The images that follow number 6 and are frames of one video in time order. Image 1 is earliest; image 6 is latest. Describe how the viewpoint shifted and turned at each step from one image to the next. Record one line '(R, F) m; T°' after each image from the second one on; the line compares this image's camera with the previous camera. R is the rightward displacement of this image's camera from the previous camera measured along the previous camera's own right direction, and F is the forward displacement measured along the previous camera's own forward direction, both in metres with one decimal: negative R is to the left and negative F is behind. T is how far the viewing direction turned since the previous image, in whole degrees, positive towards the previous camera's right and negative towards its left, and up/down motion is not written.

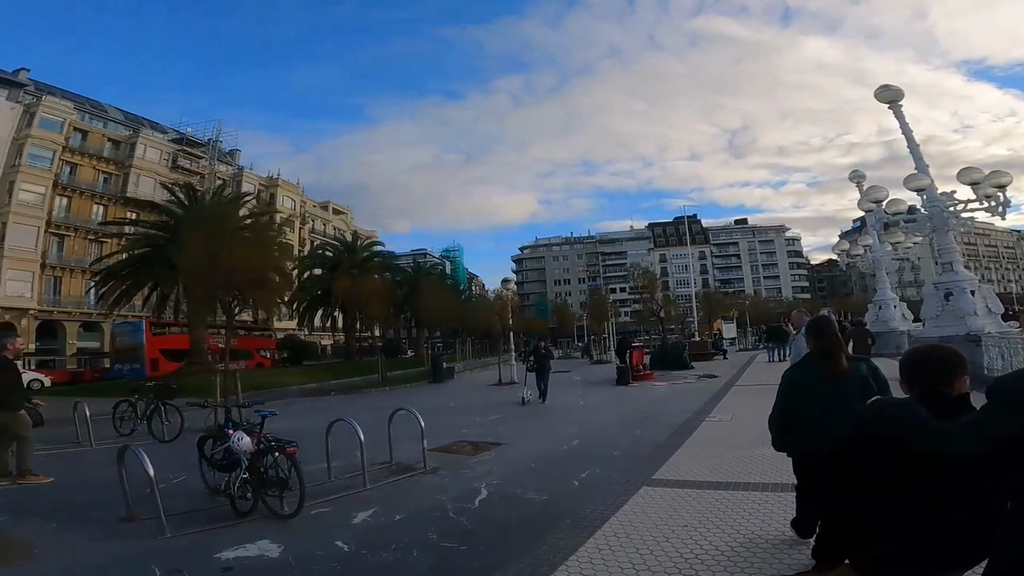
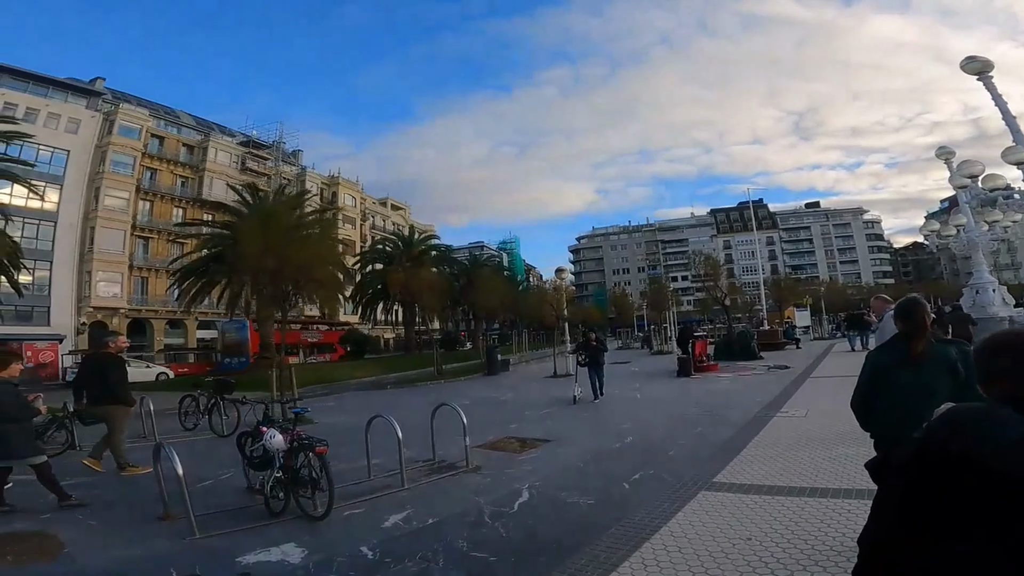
(+0.2, +0.4) m; -6°
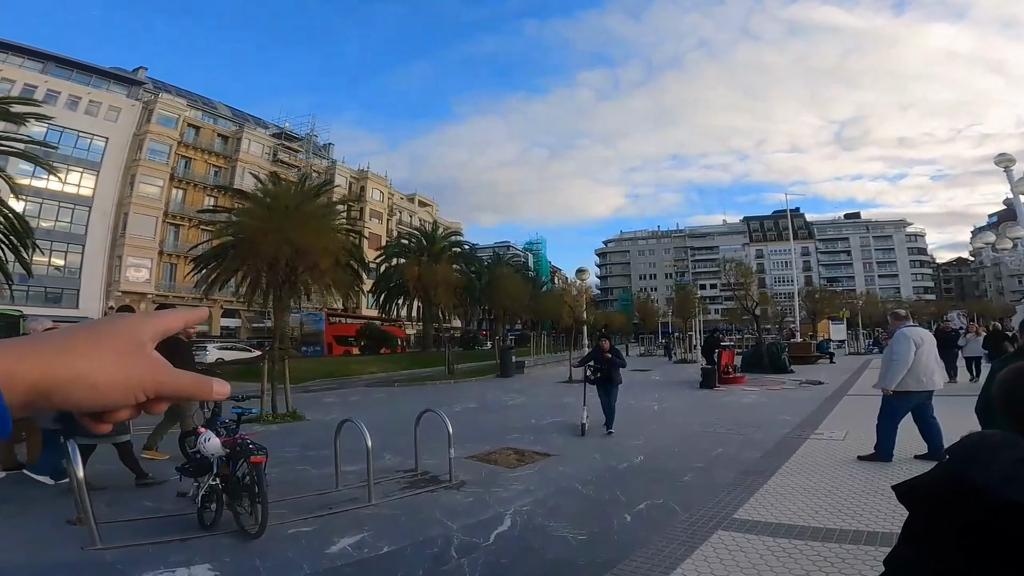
(+0.3, +0.9) m; -3°
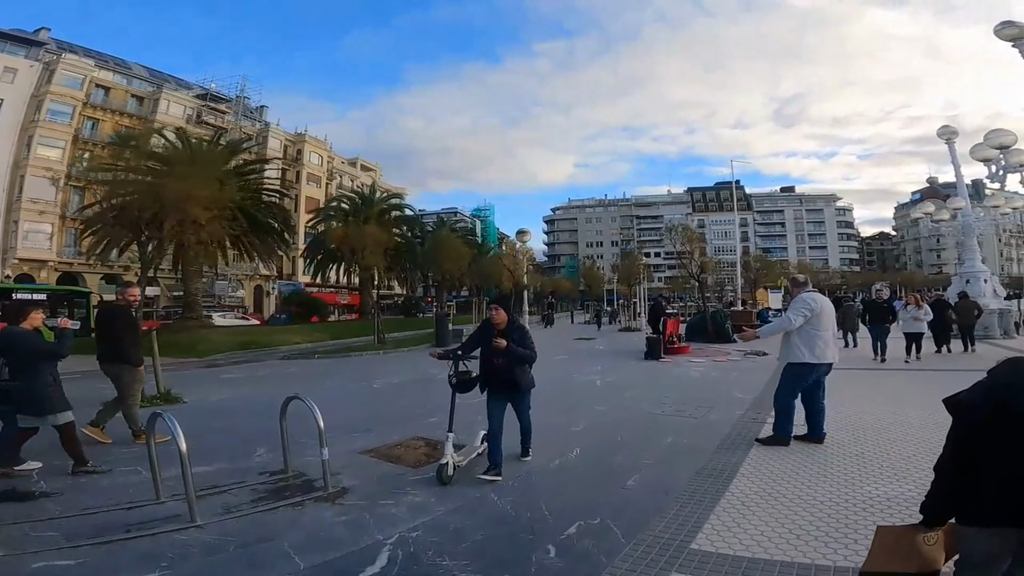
(+0.4, +1.5) m; +5°
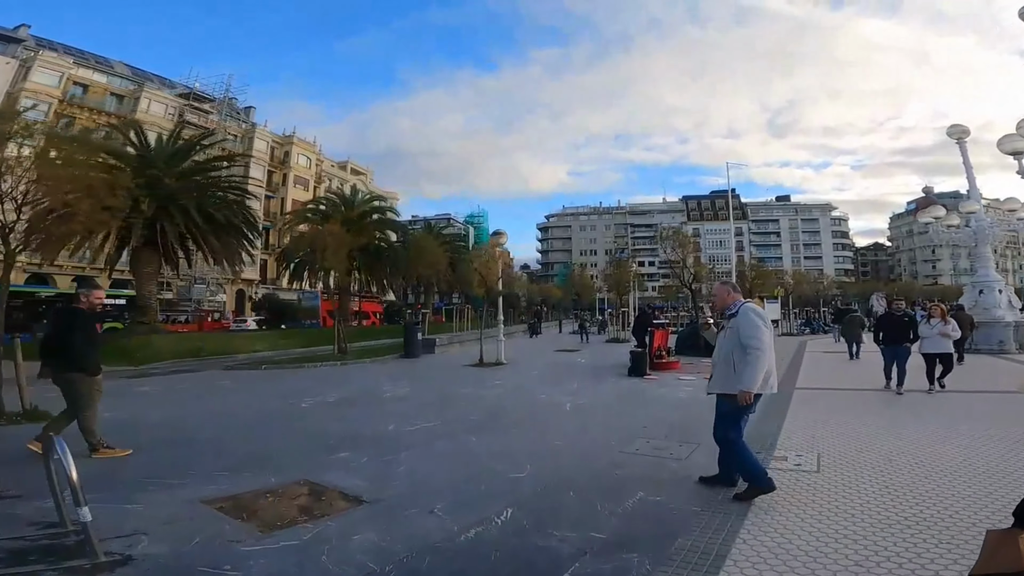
(+0.7, +1.6) m; 0°
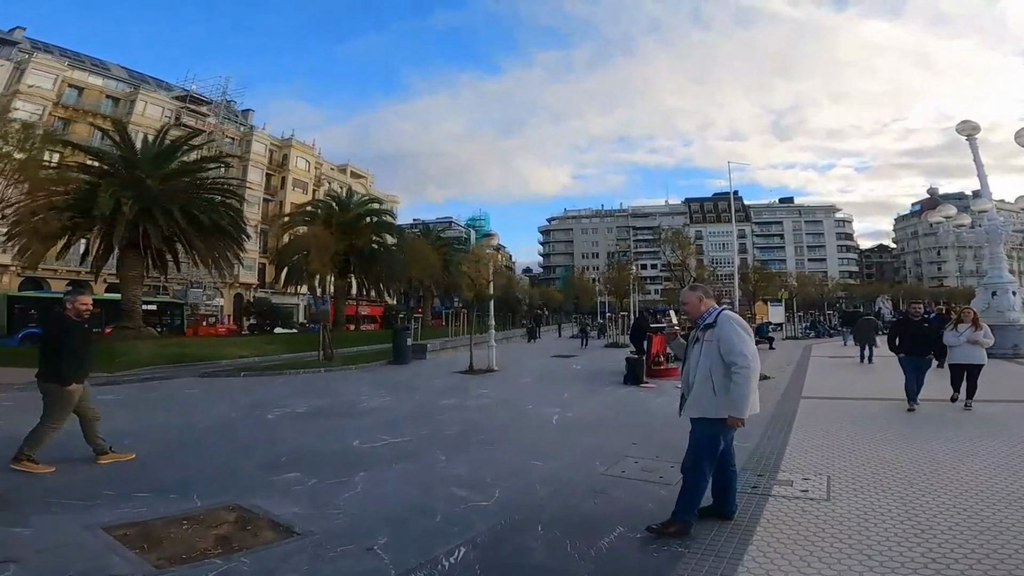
(+0.3, +0.7) m; 0°
